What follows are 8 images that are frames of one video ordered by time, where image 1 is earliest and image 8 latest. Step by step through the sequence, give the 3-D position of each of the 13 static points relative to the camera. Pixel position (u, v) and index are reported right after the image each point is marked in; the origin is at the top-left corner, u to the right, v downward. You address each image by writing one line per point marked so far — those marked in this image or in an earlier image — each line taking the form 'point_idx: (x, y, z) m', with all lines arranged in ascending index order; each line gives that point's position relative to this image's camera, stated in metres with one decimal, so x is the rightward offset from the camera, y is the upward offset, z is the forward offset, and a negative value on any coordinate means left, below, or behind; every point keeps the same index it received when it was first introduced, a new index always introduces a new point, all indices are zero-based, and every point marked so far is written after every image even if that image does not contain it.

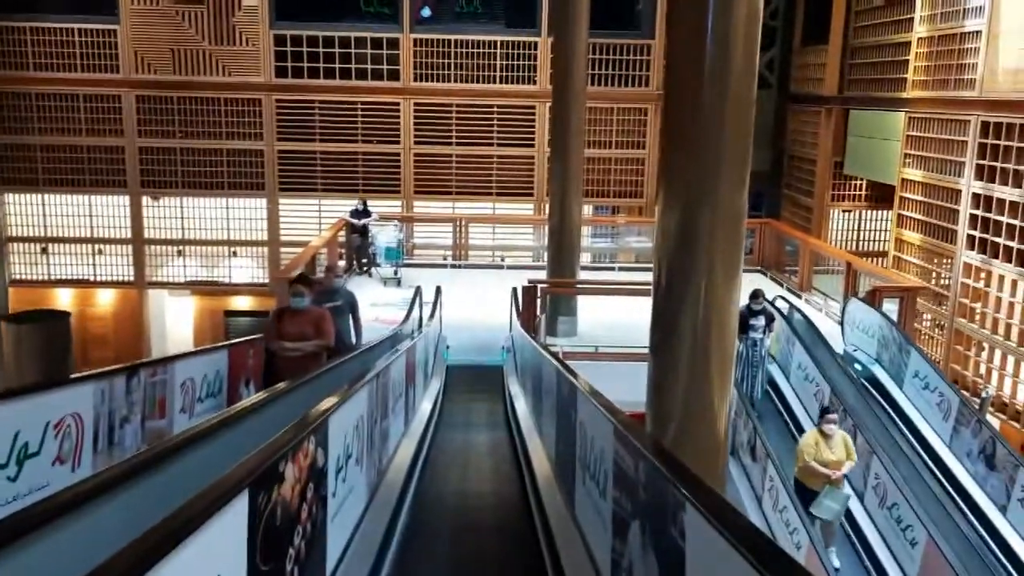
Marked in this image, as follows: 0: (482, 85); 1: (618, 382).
0: (-0.4, +2.9, +13.4) m
1: (+1.0, -0.9, +9.0) m
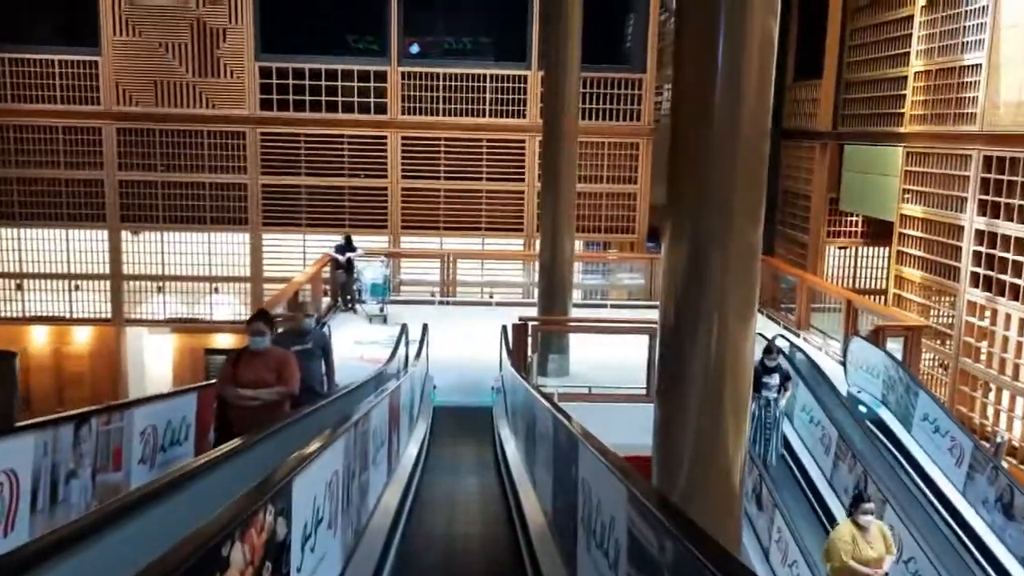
0: (-0.6, +2.4, +13.2) m
1: (+0.9, -1.3, +8.6) m
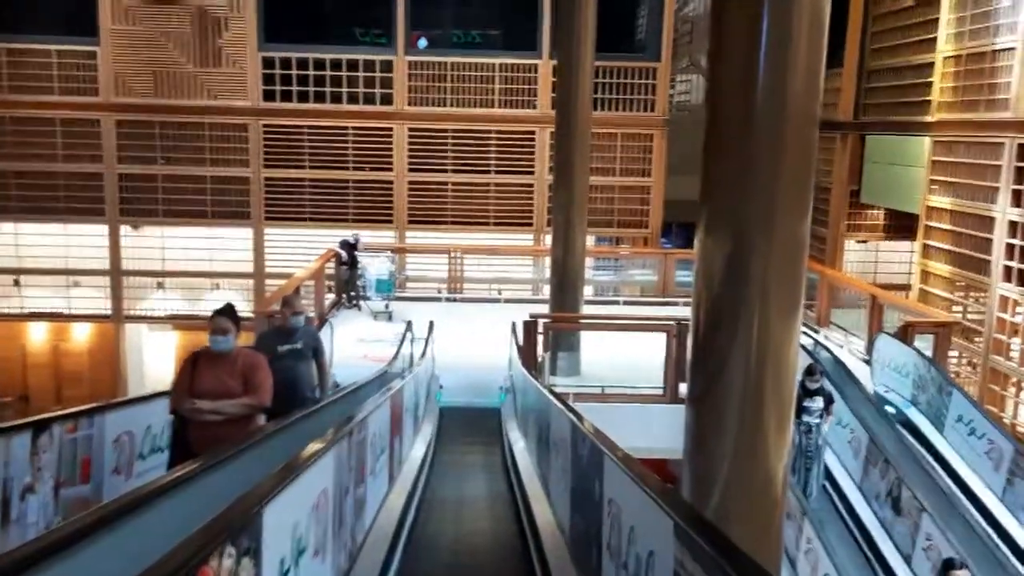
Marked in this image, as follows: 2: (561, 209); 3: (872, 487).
0: (-0.5, +2.5, +12.8) m
1: (+1.0, -1.2, +8.3) m
2: (+0.5, +0.8, +9.3) m
3: (+2.5, -1.4, +6.5) m
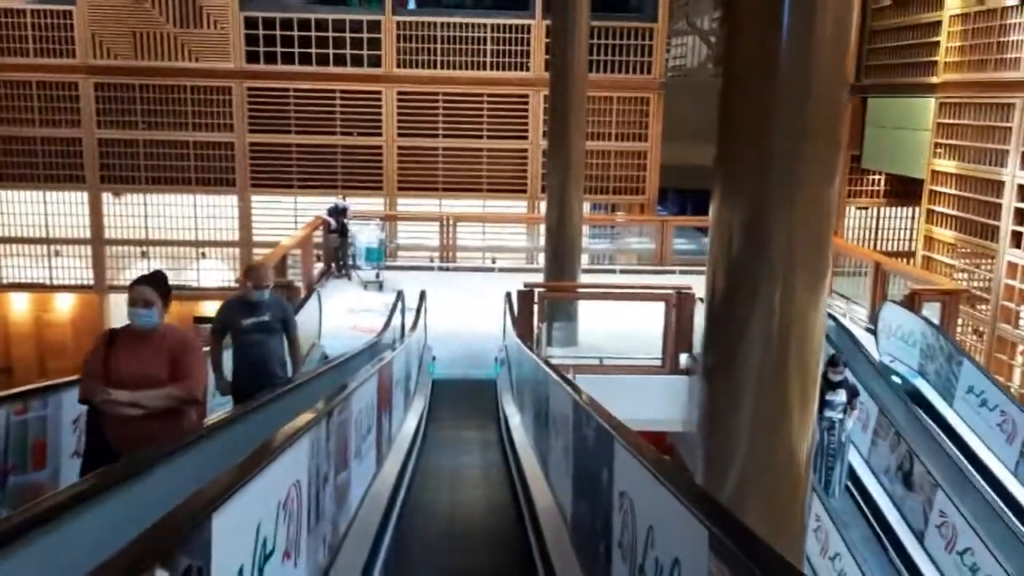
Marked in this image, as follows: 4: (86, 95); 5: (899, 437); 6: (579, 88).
0: (-0.6, +2.9, +12.4) m
1: (+1.0, -1.0, +8.0) m
2: (+0.4, +1.1, +9.0) m
3: (+2.5, -1.2, +6.2) m
4: (-5.5, +2.5, +12.1) m
5: (+2.5, -1.0, +6.0) m
6: (+0.6, +1.9, +8.8) m
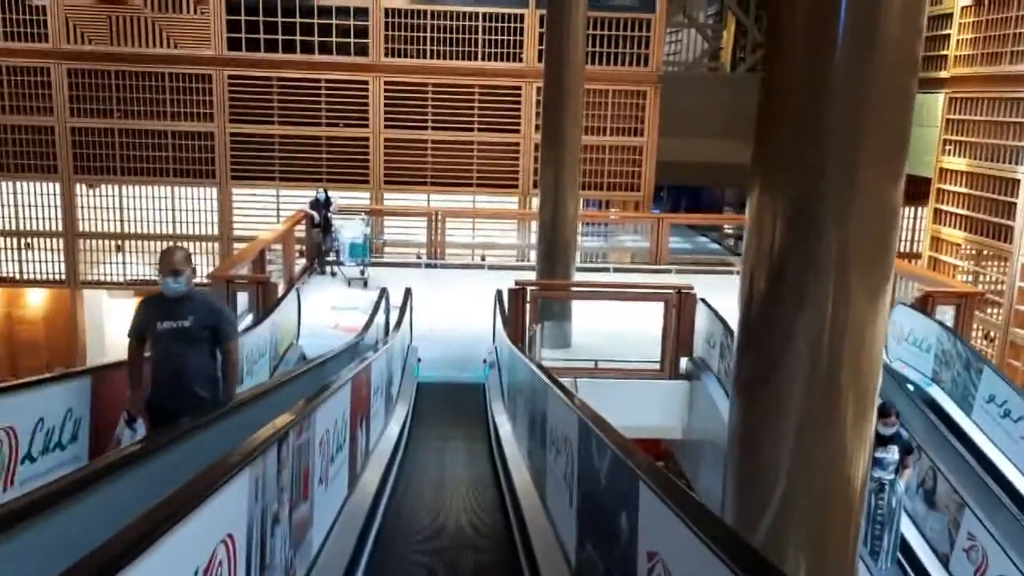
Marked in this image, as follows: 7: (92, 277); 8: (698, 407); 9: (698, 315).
0: (-0.7, +2.9, +12.0) m
1: (+0.9, -1.0, +7.6) m
2: (+0.4, +1.1, +8.5) m
3: (+2.4, -1.2, +5.8) m
4: (-5.6, +2.6, +11.6) m
5: (+2.4, -1.0, +5.6) m
6: (+0.6, +1.9, +8.3) m
7: (-5.4, +0.1, +11.9) m
8: (+1.5, -0.9, +7.4) m
9: (+1.5, -0.2, +7.4) m
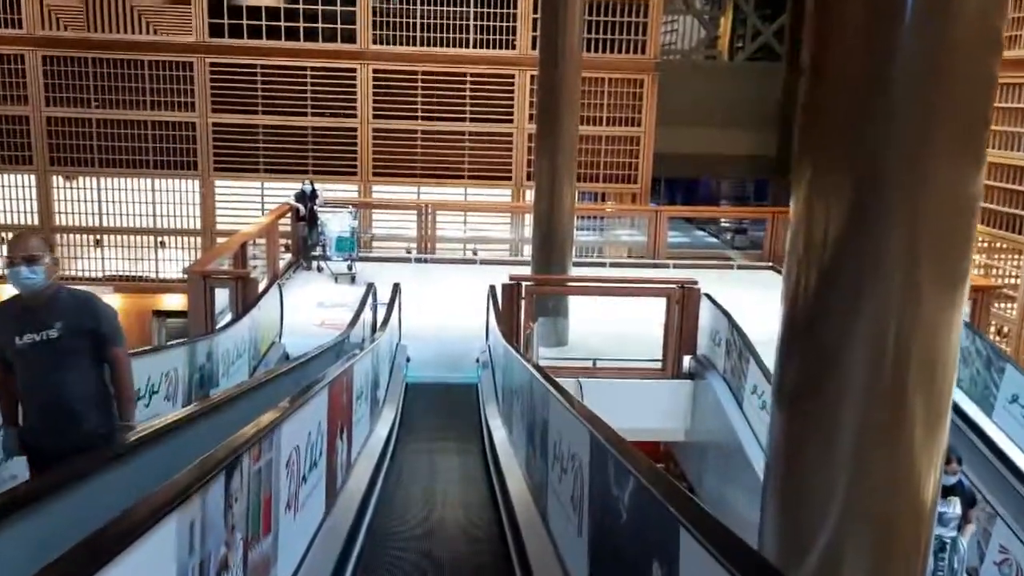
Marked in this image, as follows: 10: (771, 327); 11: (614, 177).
0: (-0.7, +3.0, +11.6) m
1: (+0.8, -0.9, +7.2) m
2: (+0.3, +1.1, +8.1) m
3: (+2.4, -1.1, +5.5) m
4: (-5.7, +2.6, +11.1) m
5: (+2.4, -0.9, +5.2) m
6: (+0.5, +1.9, +7.9) m
7: (-5.5, +0.2, +11.4) m
8: (+1.4, -0.9, +7.0) m
9: (+1.4, -0.2, +7.0) m
10: (+2.3, -0.3, +8.4) m
11: (+1.3, +1.4, +12.1) m
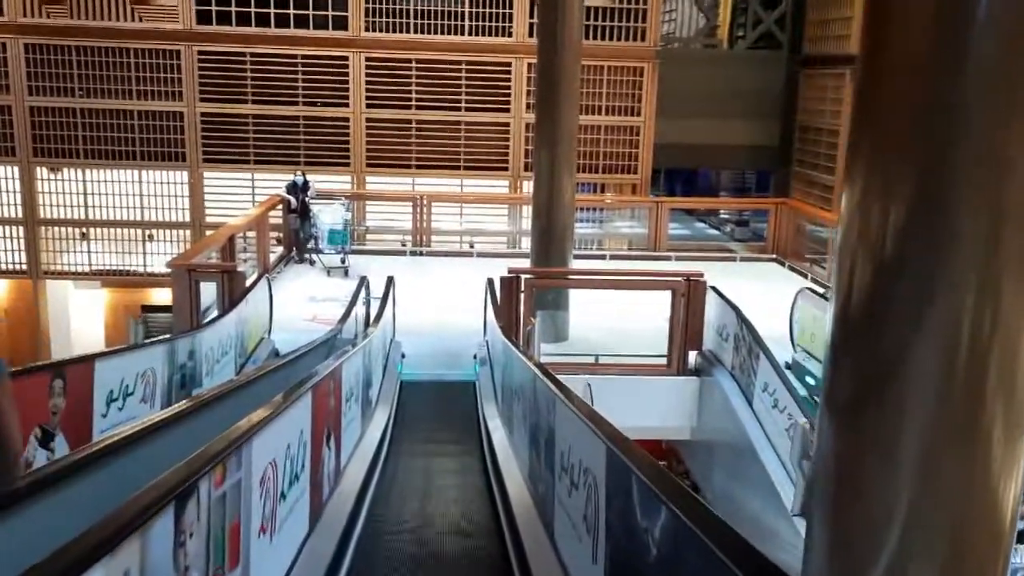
0: (-0.8, +3.0, +11.3) m
1: (+0.8, -0.9, +6.9) m
2: (+0.3, +1.2, +7.9) m
3: (+2.4, -1.1, +5.2) m
4: (-5.7, +2.7, +10.8) m
5: (+2.4, -0.9, +5.0) m
6: (+0.5, +2.0, +7.7) m
7: (-5.5, +0.3, +11.1) m
8: (+1.4, -0.9, +6.7) m
9: (+1.4, -0.1, +6.7) m
10: (+2.3, -0.3, +8.1) m
11: (+1.3, +1.5, +11.8) m
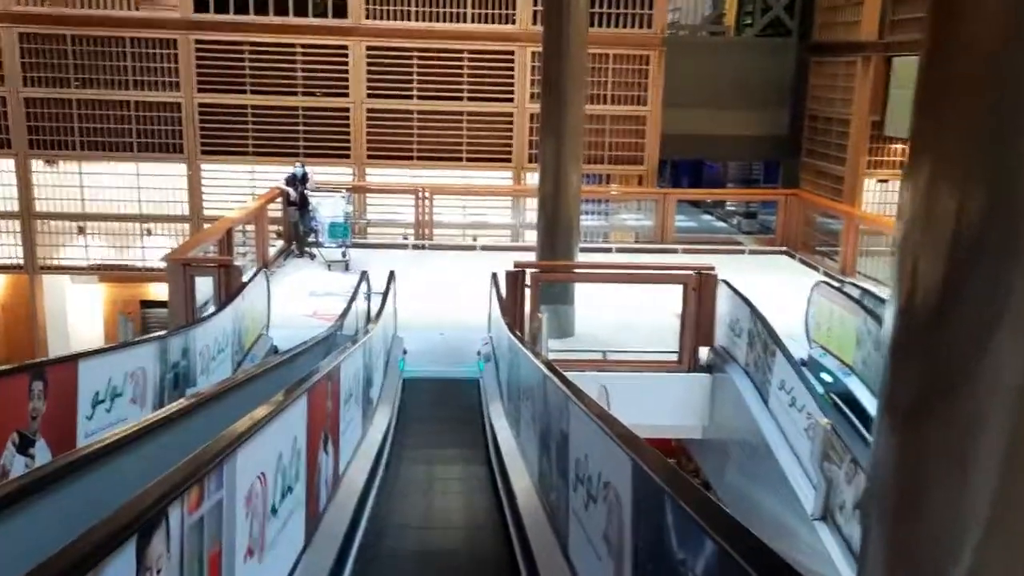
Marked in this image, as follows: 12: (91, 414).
0: (-0.7, +3.1, +11.0) m
1: (+0.9, -0.8, +6.7) m
2: (+0.3, +1.3, +7.6) m
3: (+2.4, -1.1, +5.0) m
4: (-5.7, +2.7, +10.6) m
5: (+2.4, -0.9, +4.8) m
6: (+0.5, +2.0, +7.4) m
7: (-5.4, +0.3, +11.0) m
8: (+1.5, -0.8, +6.5) m
9: (+1.5, -0.1, +6.5) m
10: (+2.4, -0.2, +7.9) m
11: (+1.3, +1.6, +11.6) m
12: (-1.7, -0.5, +3.7) m
